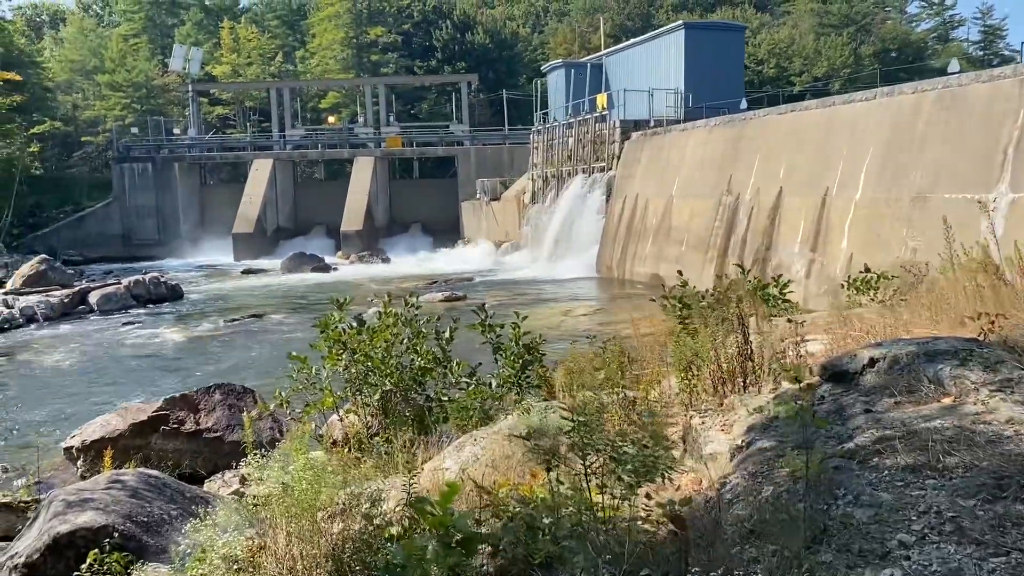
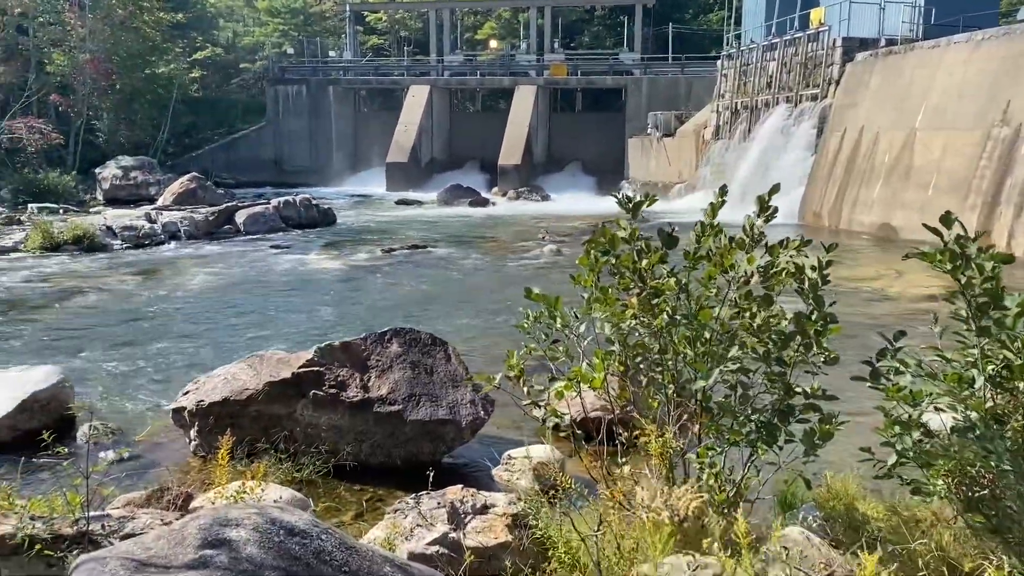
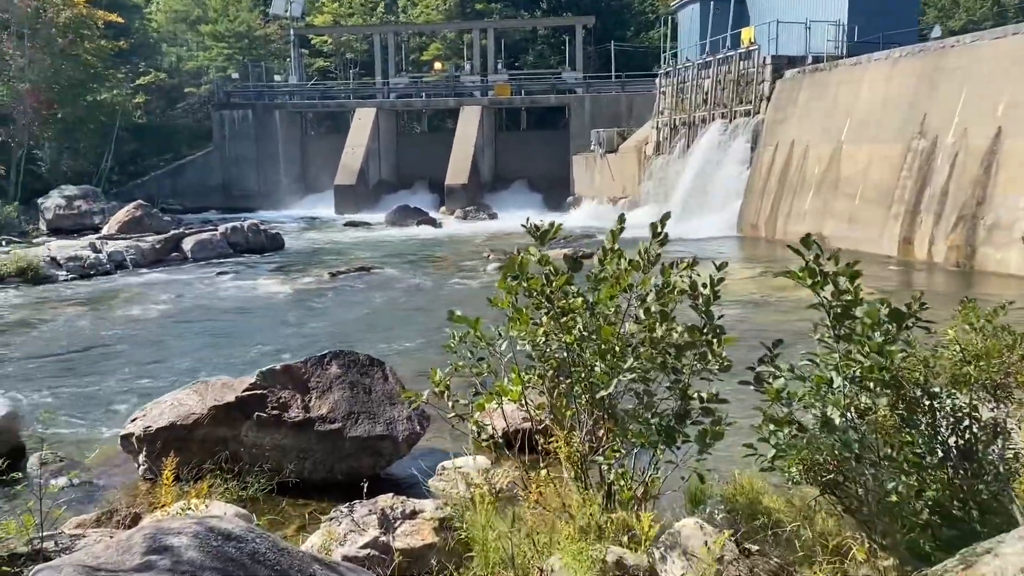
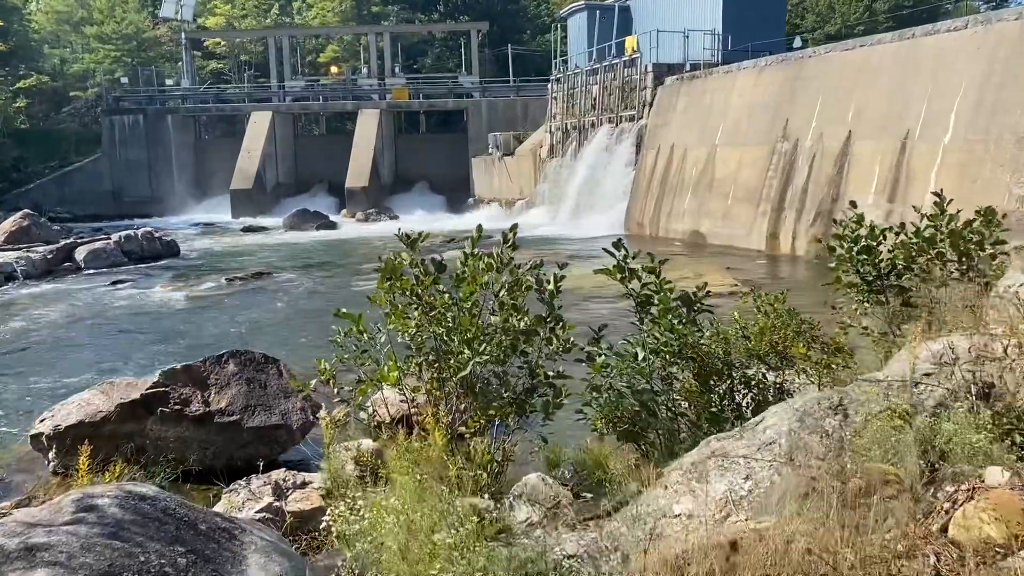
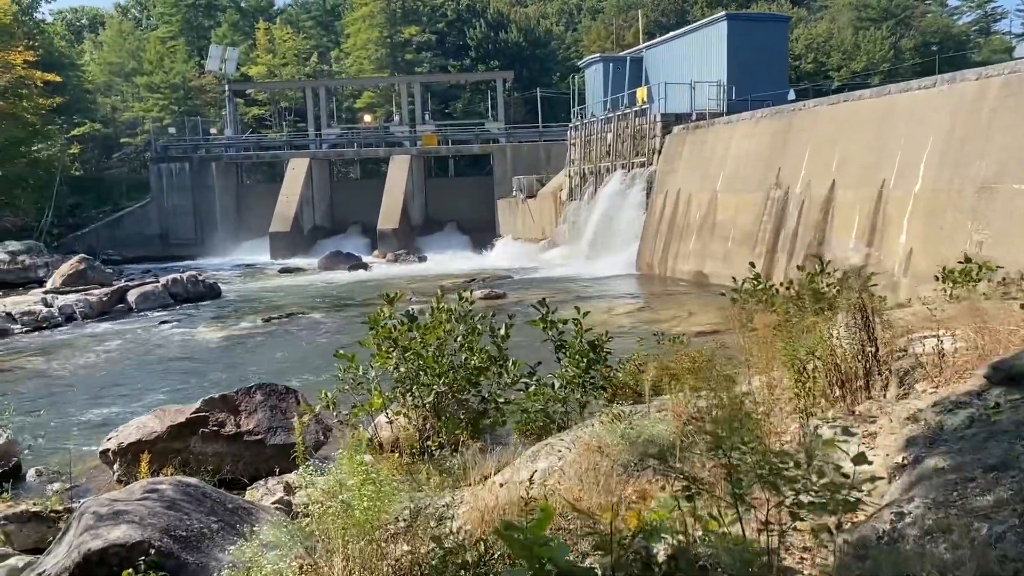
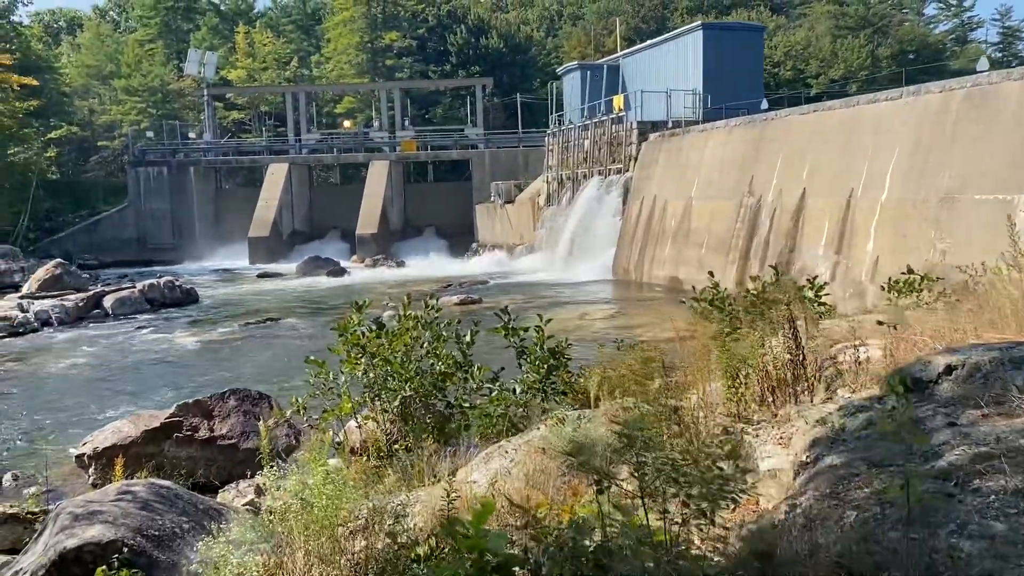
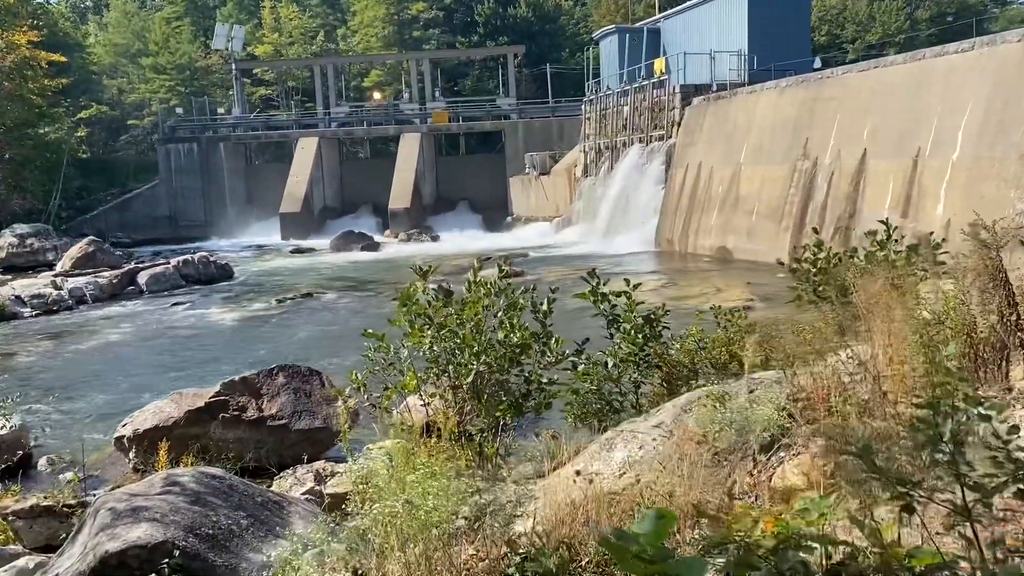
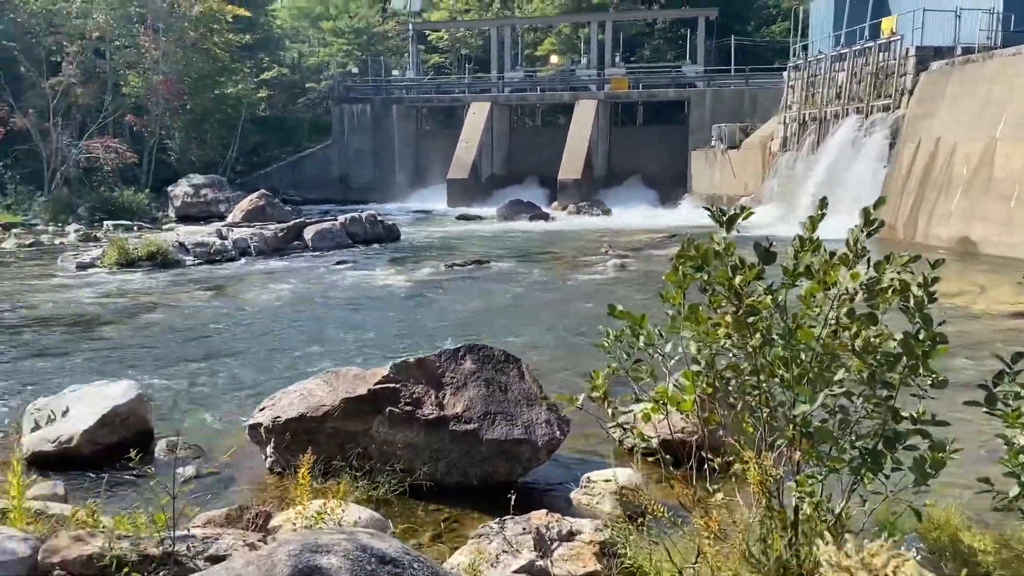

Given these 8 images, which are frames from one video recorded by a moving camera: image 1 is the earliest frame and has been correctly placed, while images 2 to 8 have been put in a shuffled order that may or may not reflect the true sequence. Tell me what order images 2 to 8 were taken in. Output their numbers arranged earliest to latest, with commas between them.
6, 5, 7, 4, 3, 2, 8
